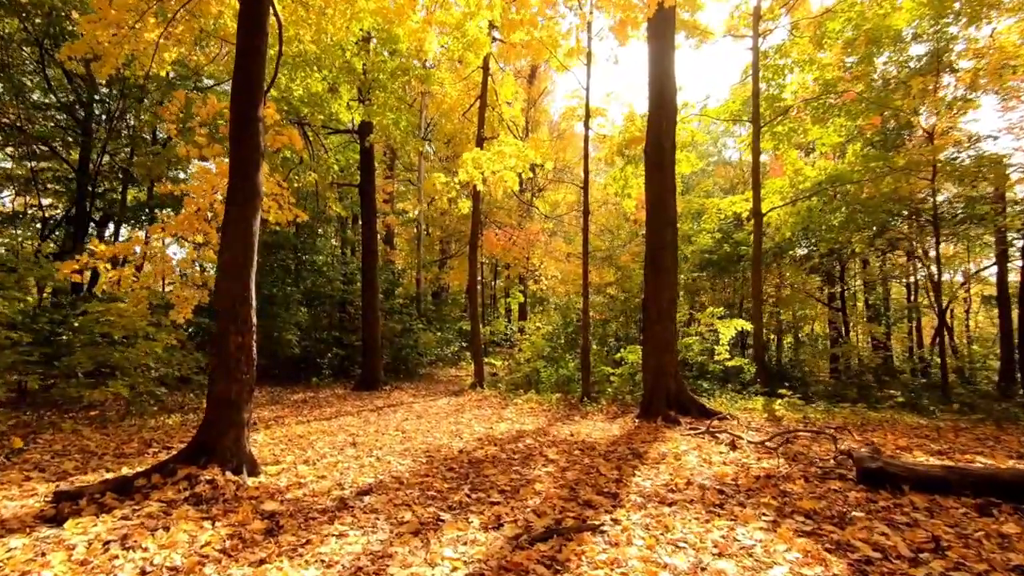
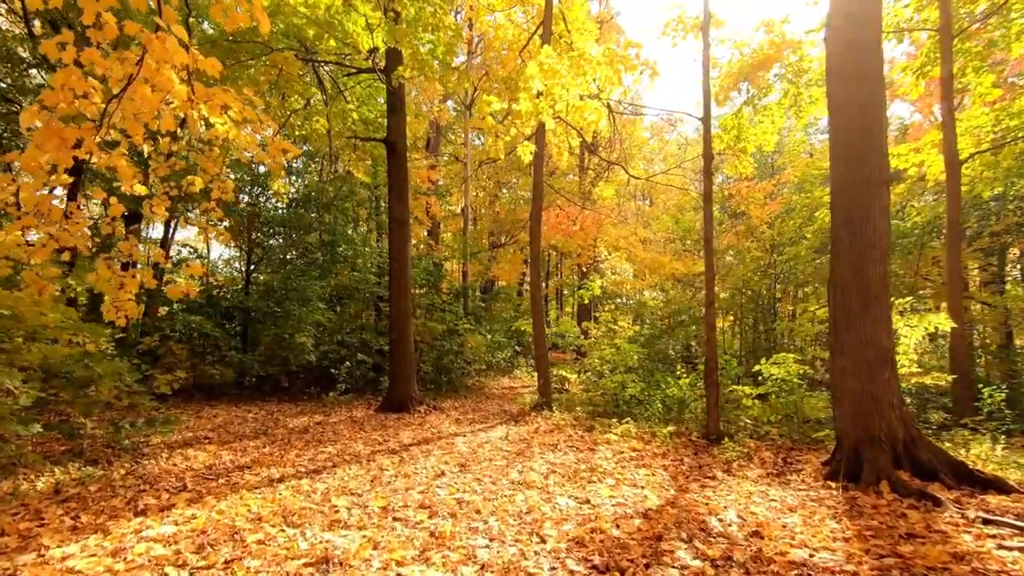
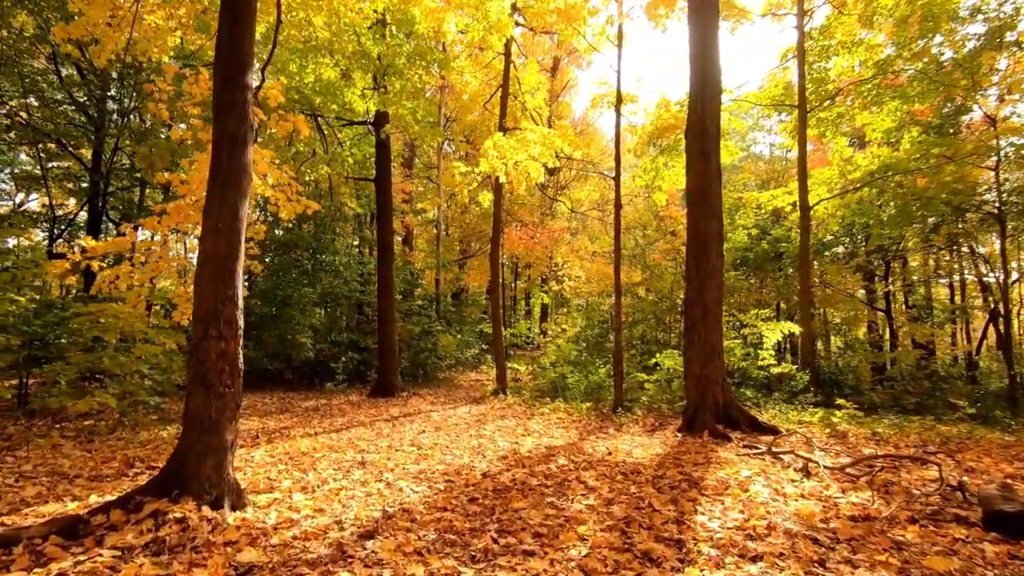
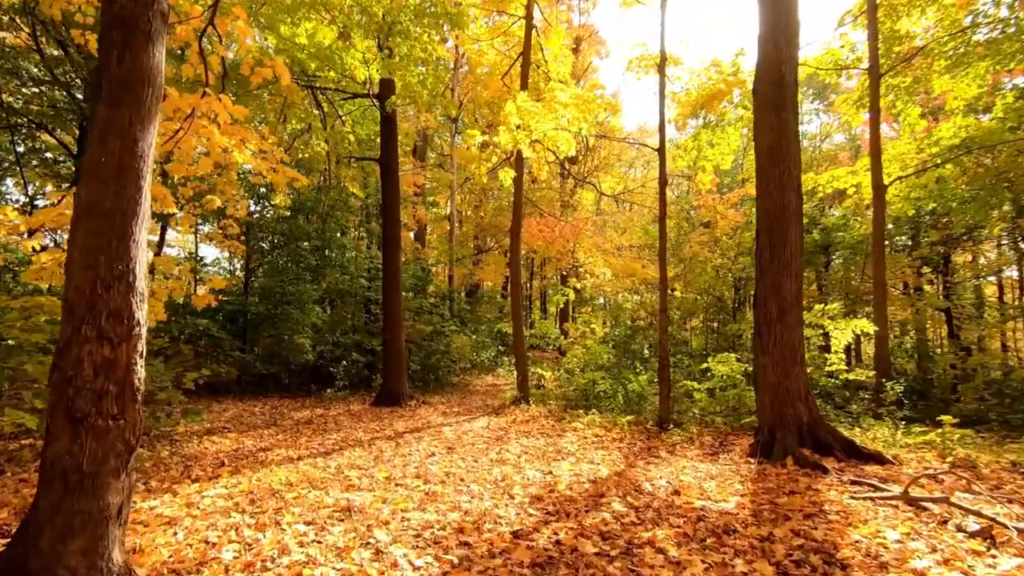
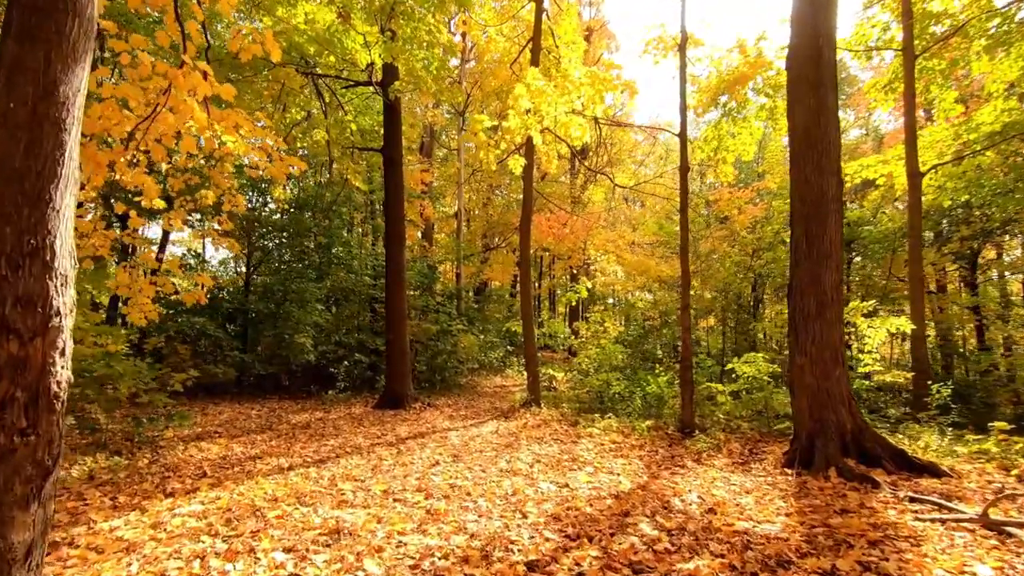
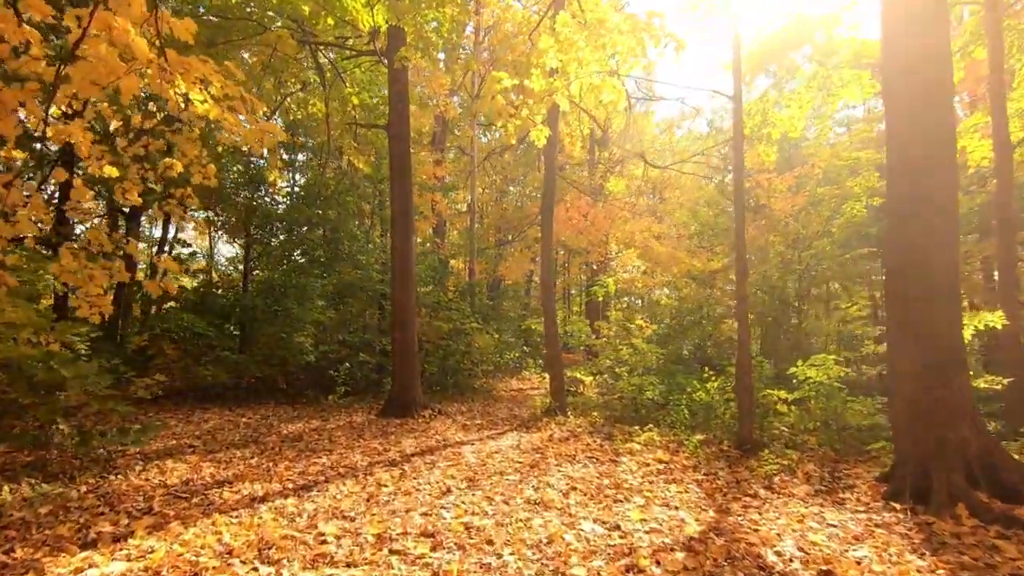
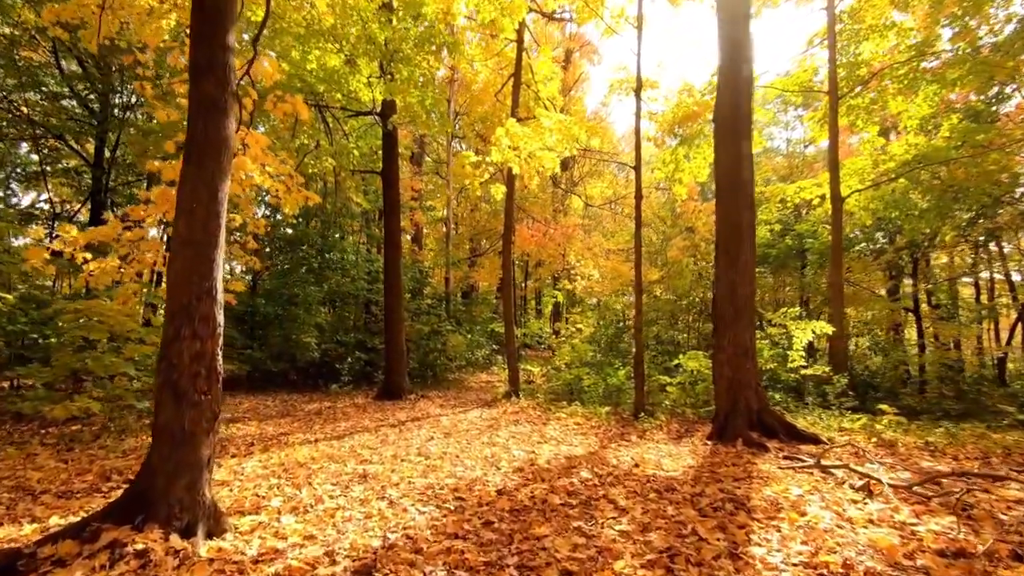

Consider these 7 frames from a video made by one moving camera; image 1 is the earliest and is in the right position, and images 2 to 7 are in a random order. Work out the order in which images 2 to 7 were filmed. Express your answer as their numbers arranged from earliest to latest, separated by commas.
3, 7, 4, 5, 2, 6
